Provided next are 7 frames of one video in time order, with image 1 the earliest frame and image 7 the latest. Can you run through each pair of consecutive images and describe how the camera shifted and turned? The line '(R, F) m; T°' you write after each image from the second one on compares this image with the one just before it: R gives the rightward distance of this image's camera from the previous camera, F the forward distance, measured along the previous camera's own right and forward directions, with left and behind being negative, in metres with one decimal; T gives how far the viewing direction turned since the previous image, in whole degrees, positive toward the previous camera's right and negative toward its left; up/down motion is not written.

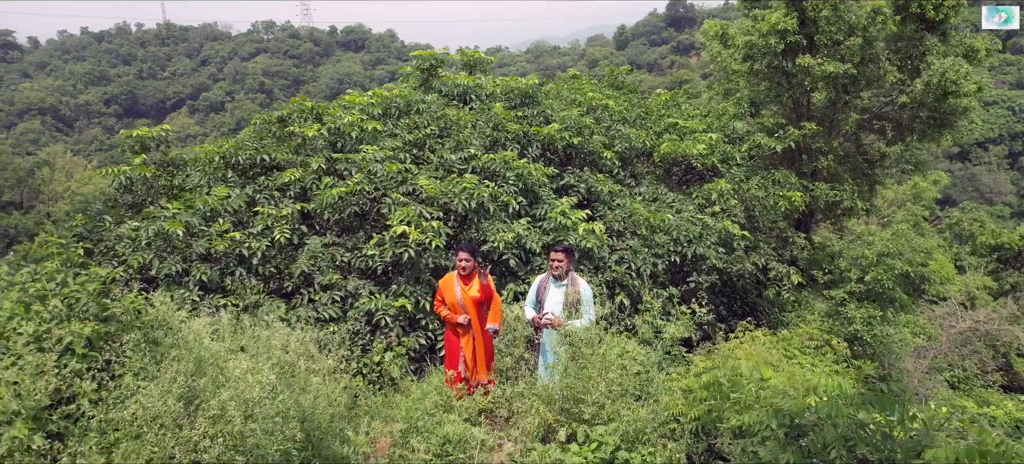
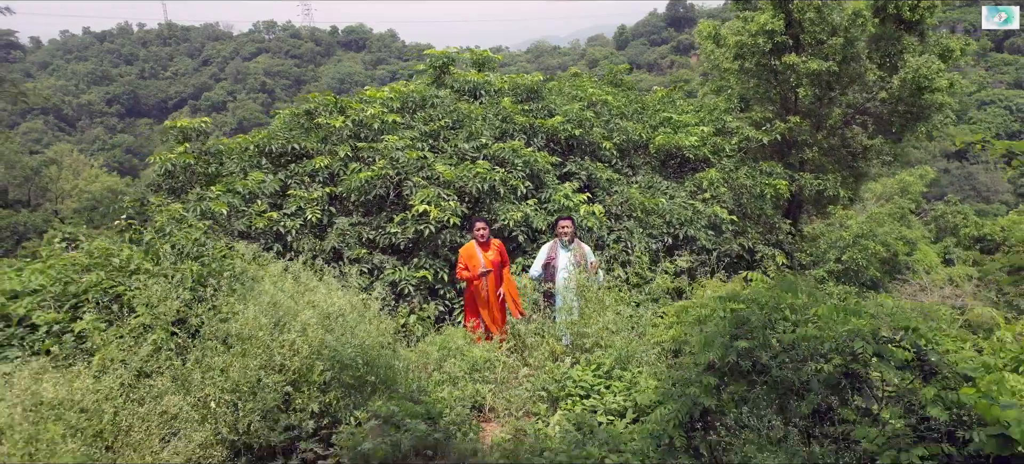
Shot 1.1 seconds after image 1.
(-0.1, -0.8) m; 0°
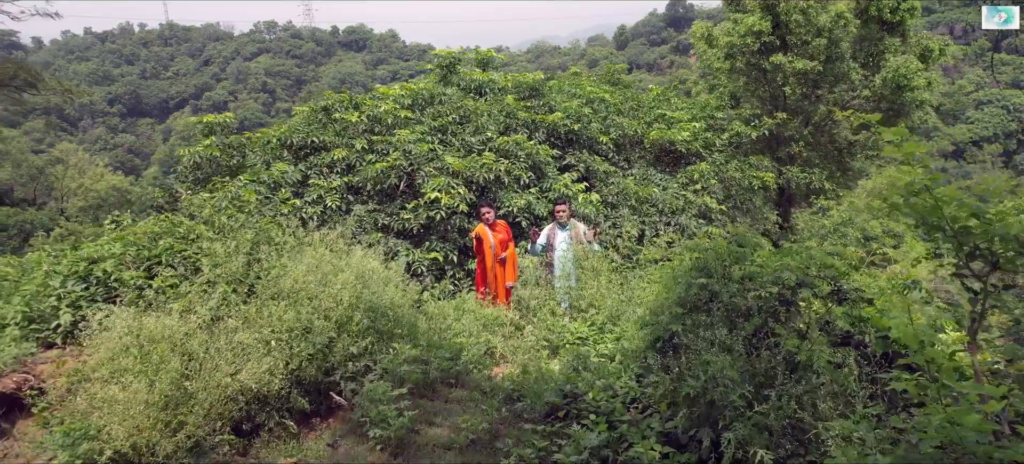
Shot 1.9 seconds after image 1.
(0.0, -0.7) m; 0°
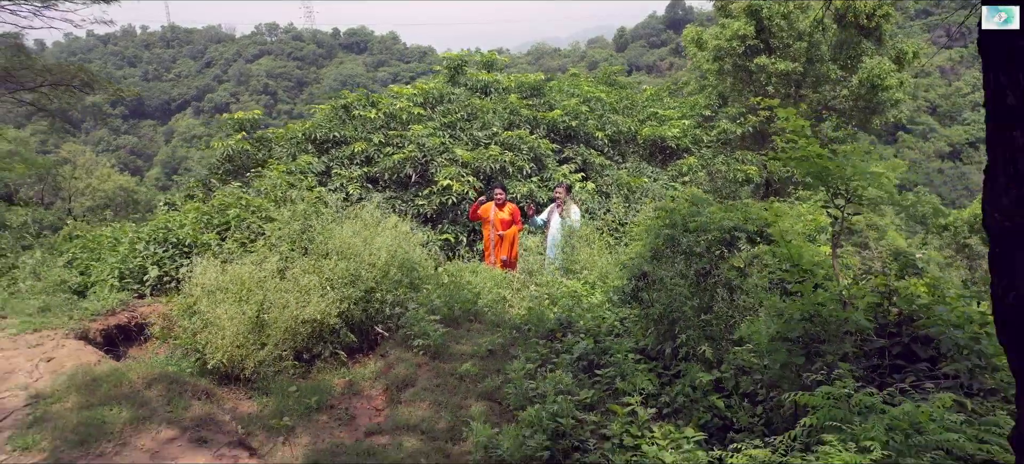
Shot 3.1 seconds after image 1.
(-0.1, -0.9) m; 0°
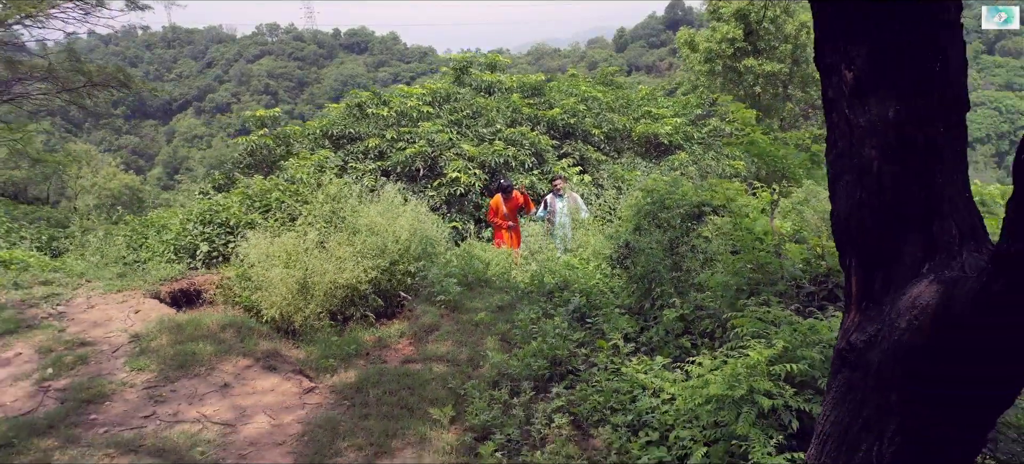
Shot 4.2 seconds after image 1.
(0.0, -0.8) m; 0°
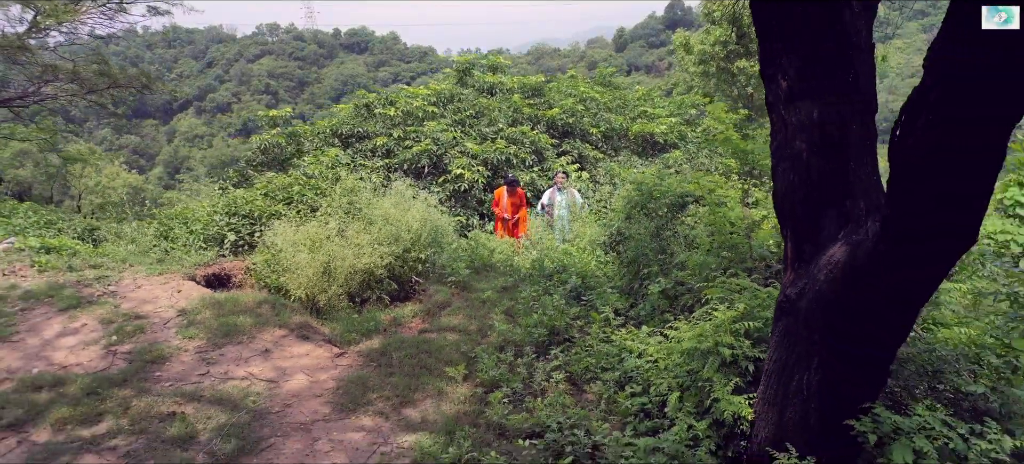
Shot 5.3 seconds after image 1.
(0.0, -0.5) m; 0°
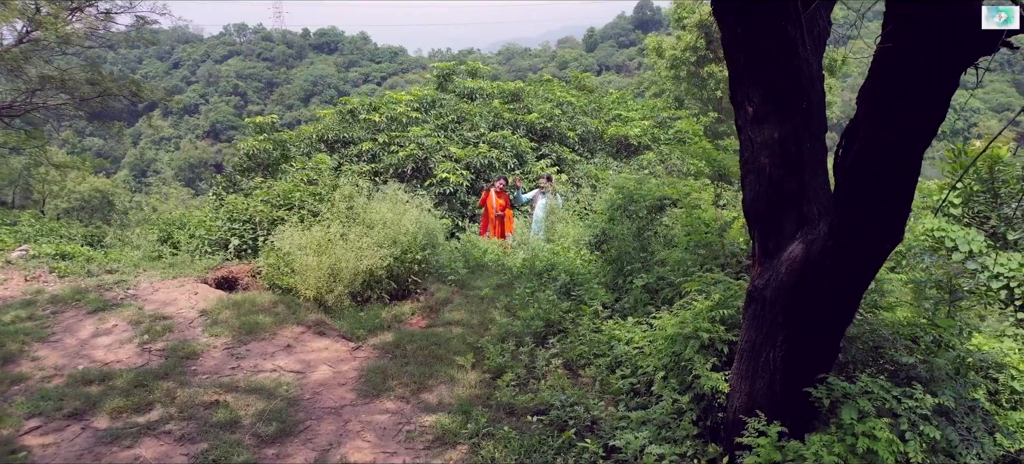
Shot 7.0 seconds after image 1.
(-0.2, -0.4) m; +2°
